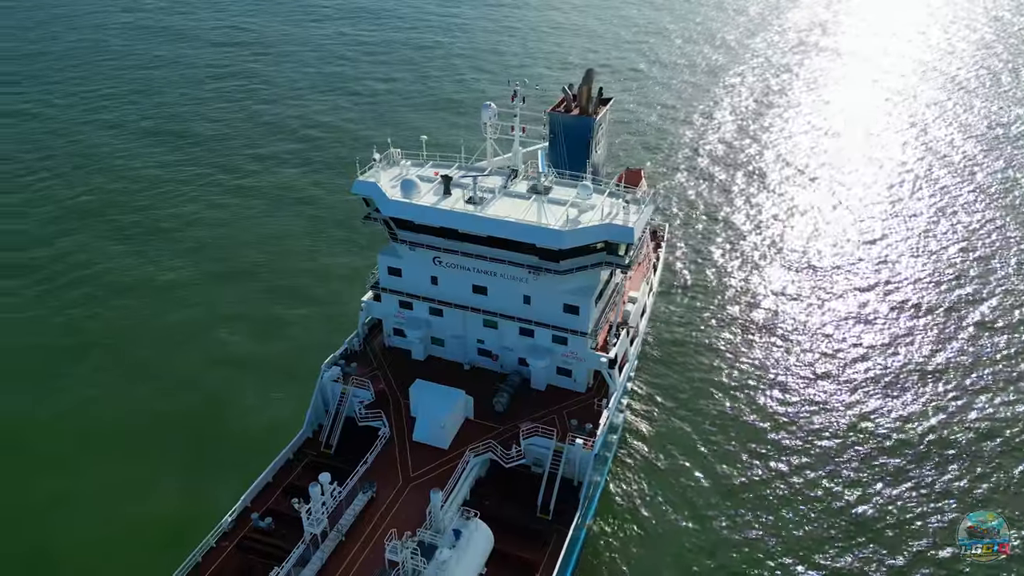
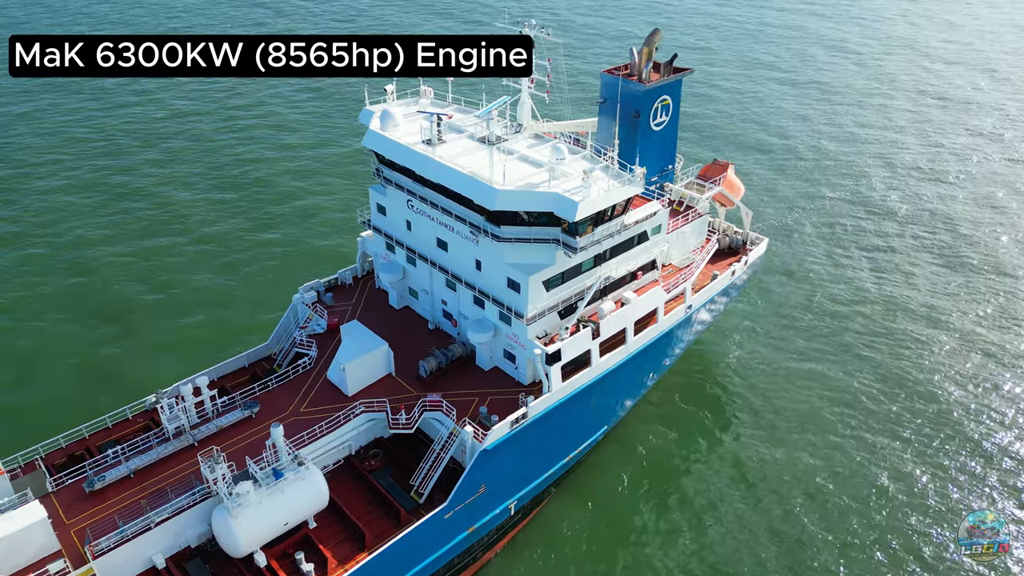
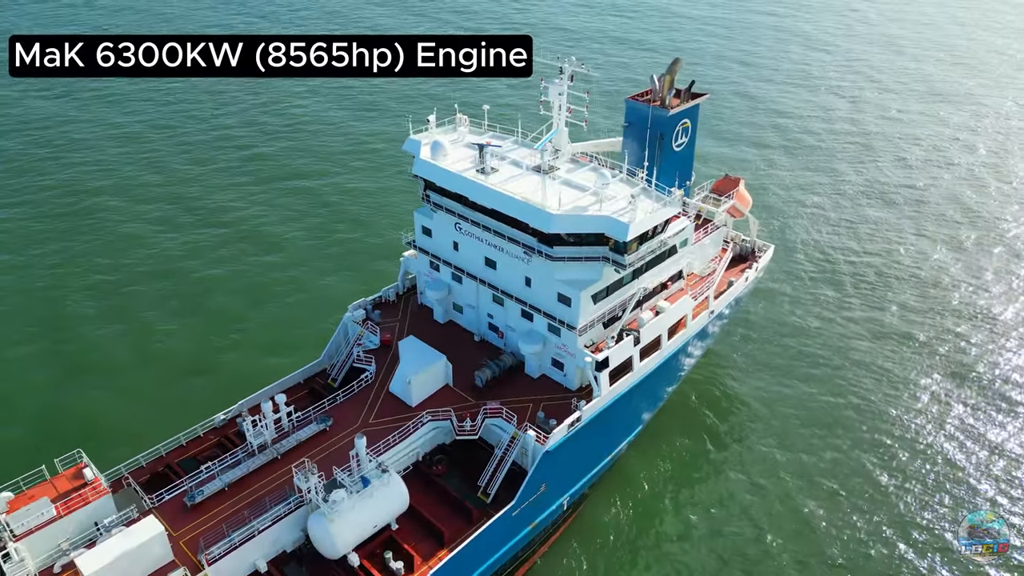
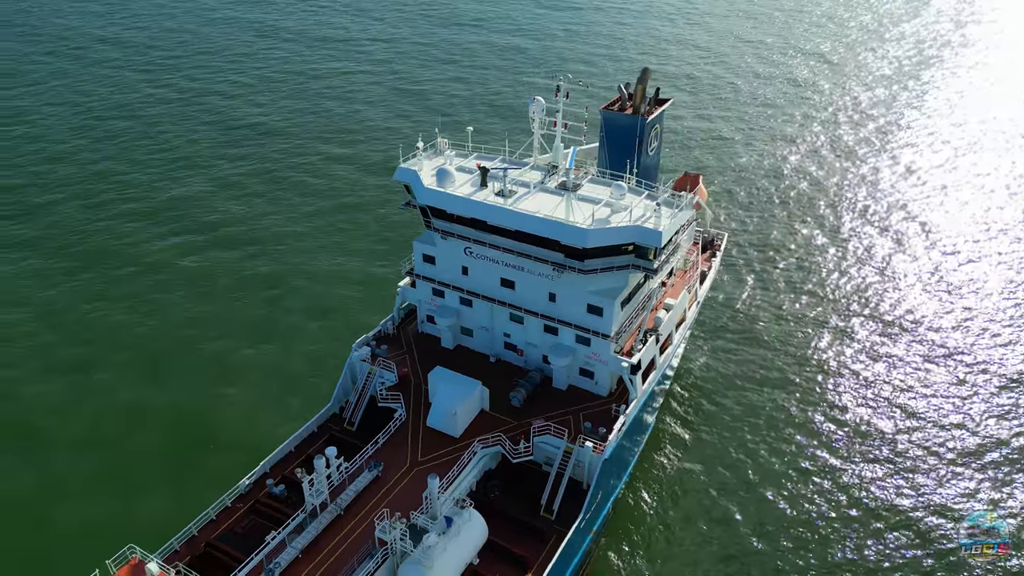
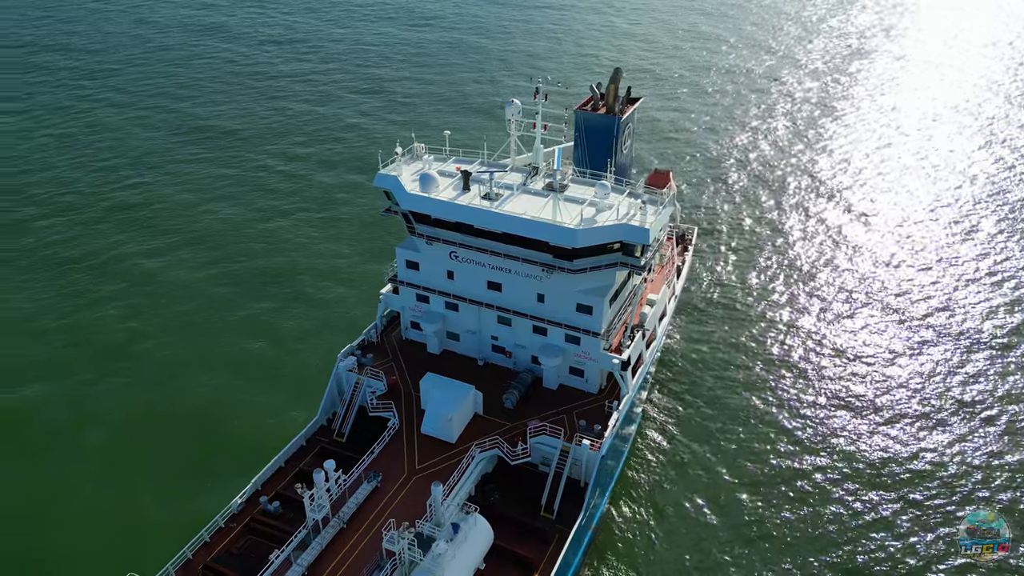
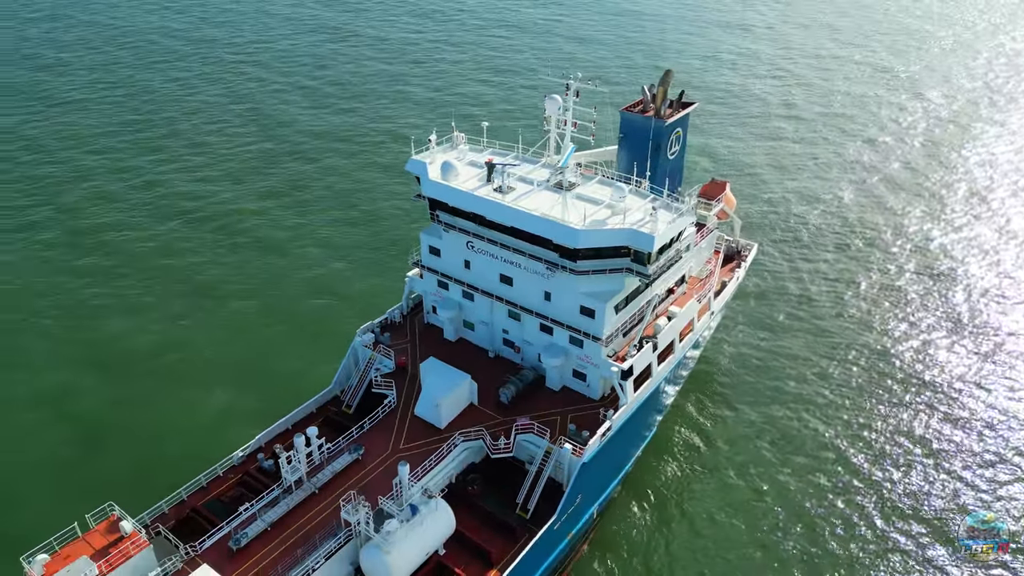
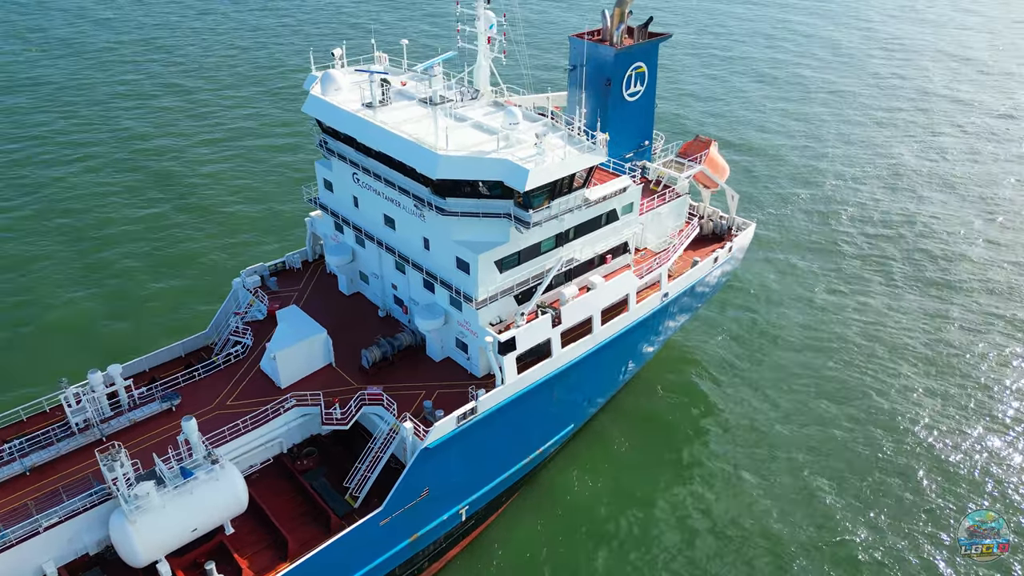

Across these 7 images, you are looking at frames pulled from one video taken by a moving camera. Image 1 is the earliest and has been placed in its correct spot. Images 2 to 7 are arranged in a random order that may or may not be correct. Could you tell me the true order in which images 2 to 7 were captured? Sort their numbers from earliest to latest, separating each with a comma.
5, 4, 6, 3, 2, 7
